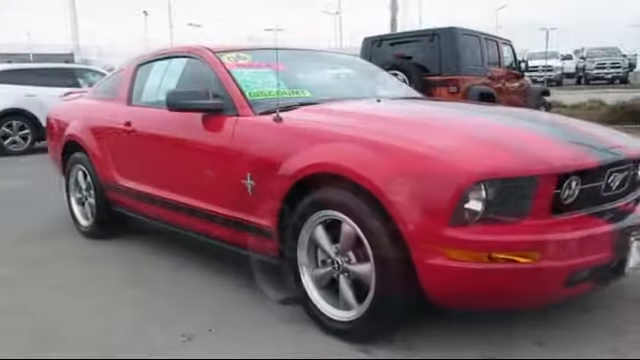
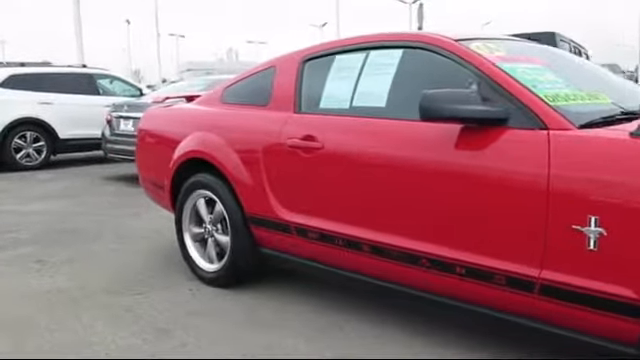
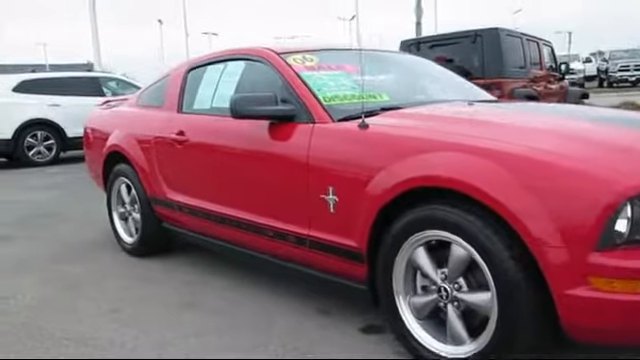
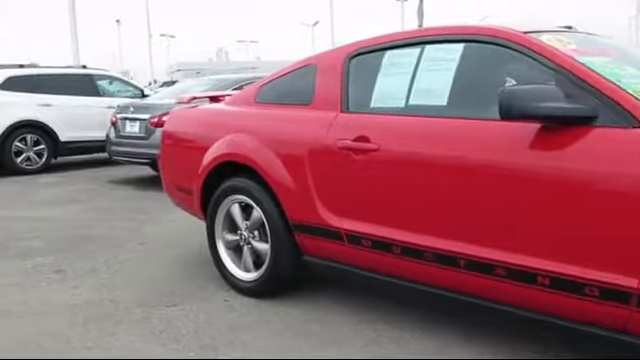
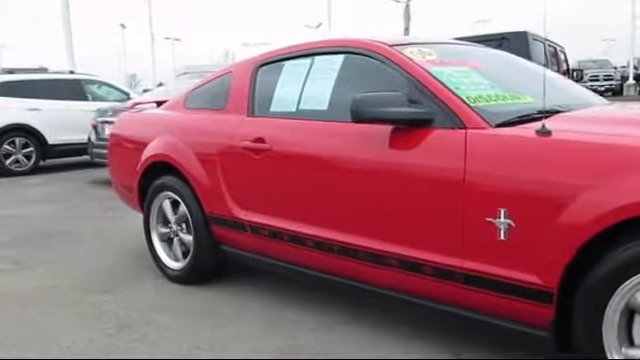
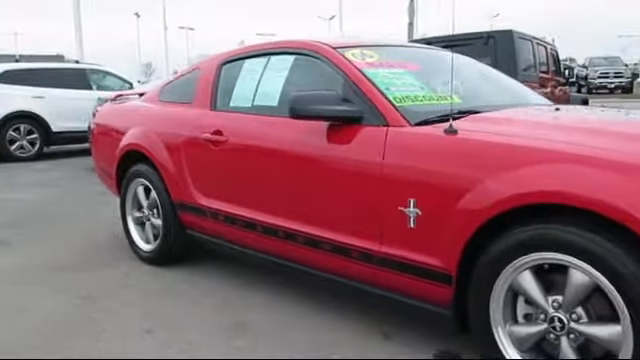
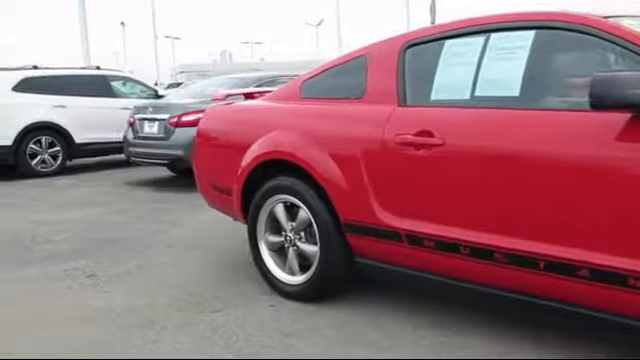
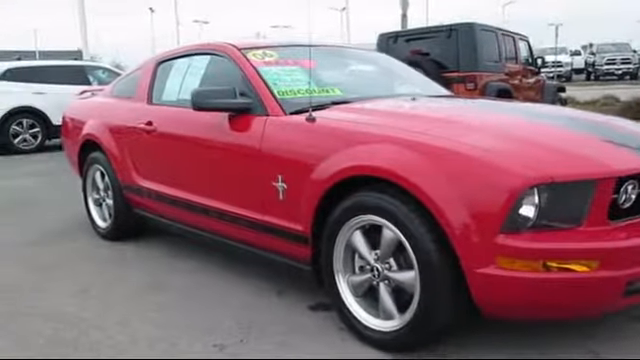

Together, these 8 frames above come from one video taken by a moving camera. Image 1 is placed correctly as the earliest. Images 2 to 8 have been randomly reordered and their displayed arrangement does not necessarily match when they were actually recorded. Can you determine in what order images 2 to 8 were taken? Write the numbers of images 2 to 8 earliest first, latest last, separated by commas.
8, 3, 6, 5, 2, 4, 7
